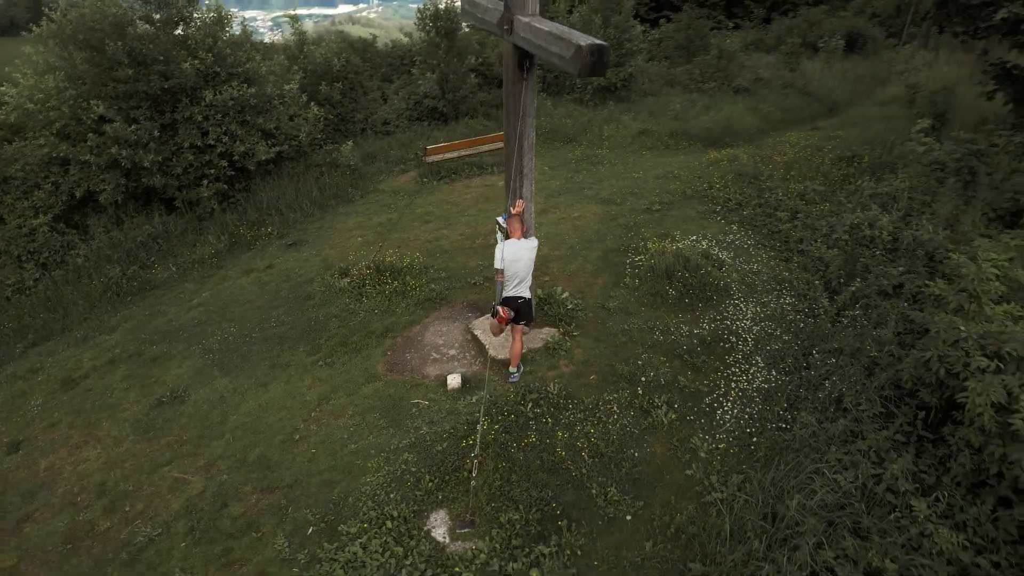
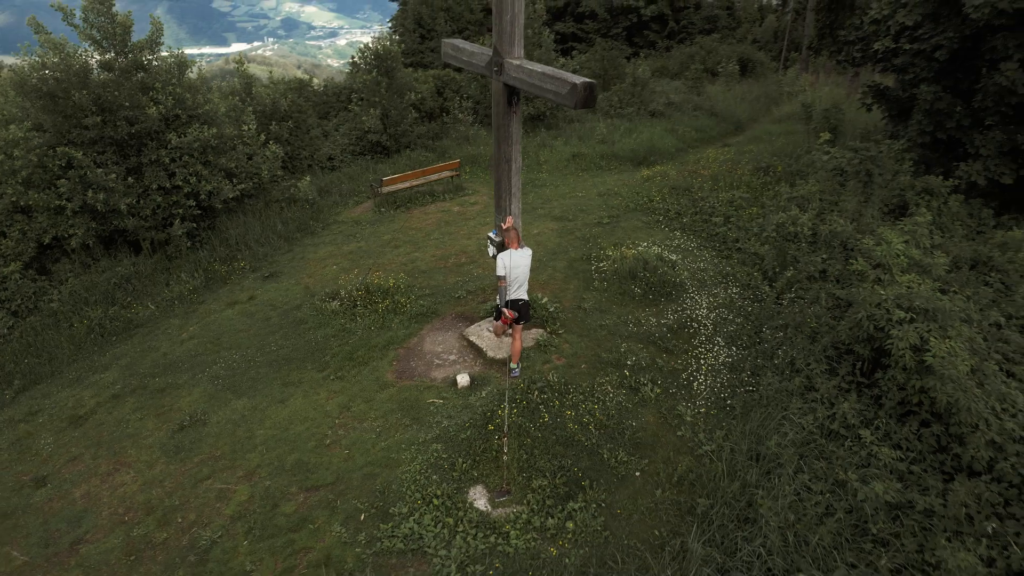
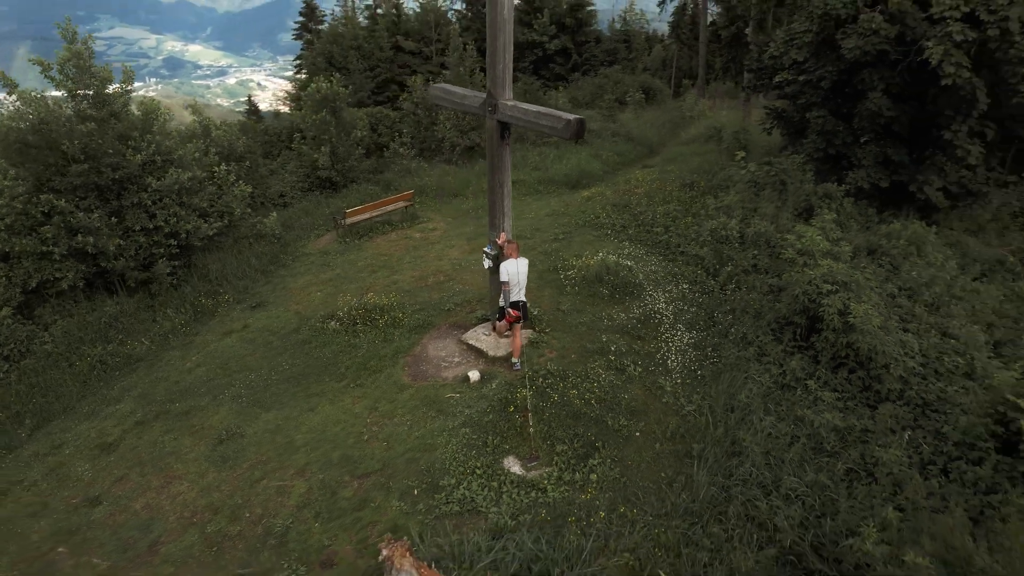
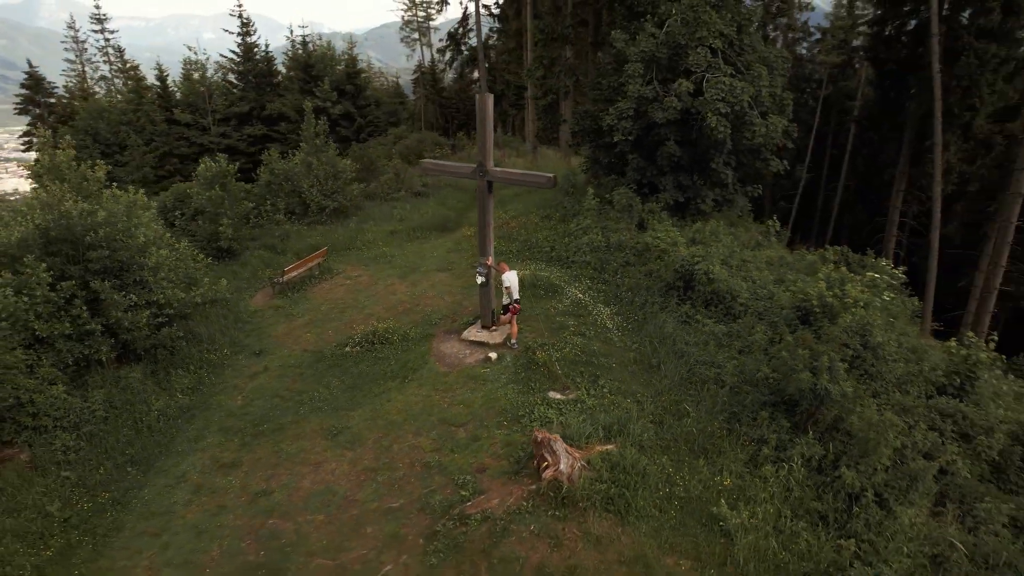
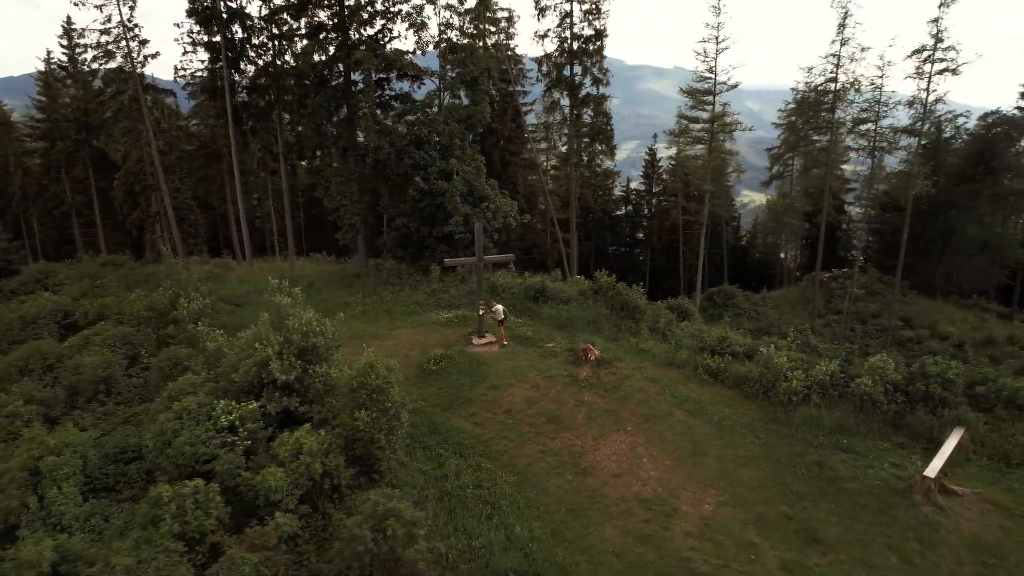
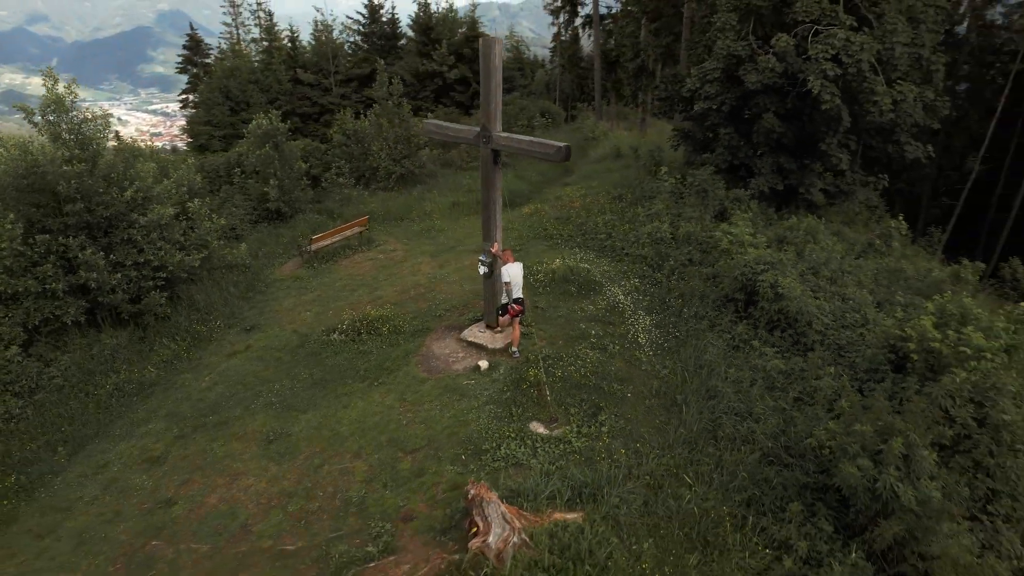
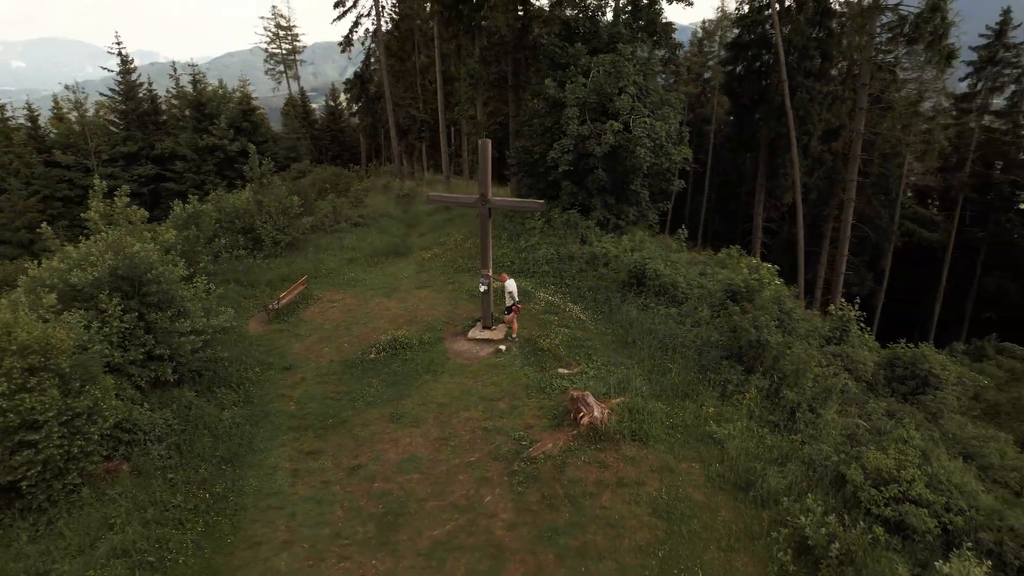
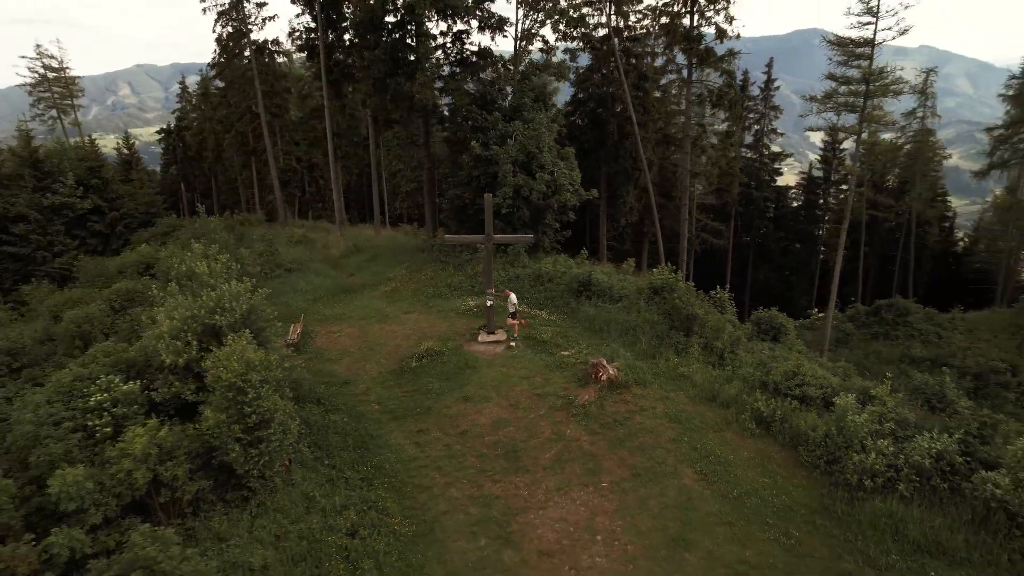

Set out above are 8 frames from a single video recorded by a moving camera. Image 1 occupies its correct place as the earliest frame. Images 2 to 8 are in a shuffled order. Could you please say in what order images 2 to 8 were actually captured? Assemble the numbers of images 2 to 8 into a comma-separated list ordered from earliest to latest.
2, 3, 6, 4, 7, 8, 5
